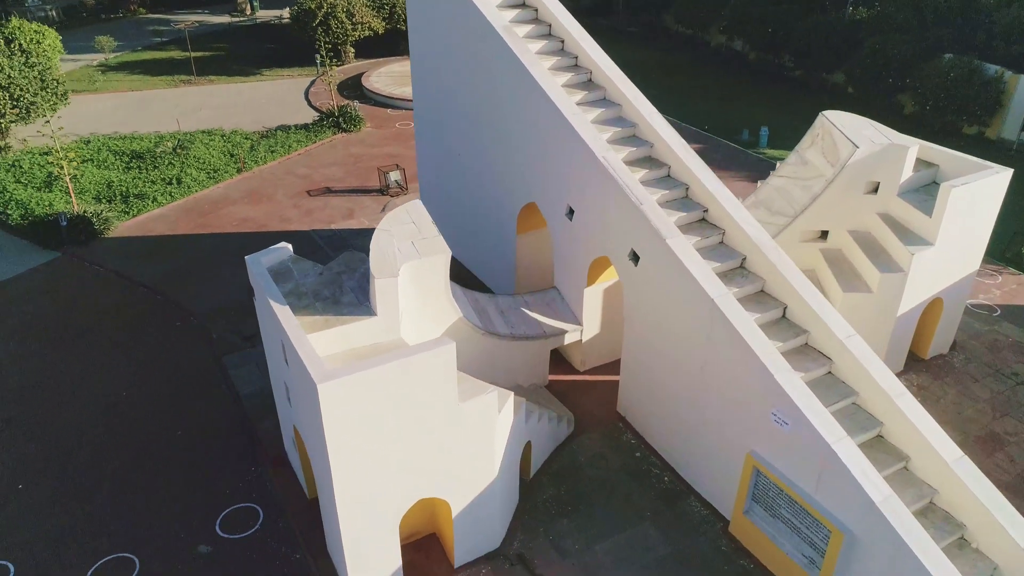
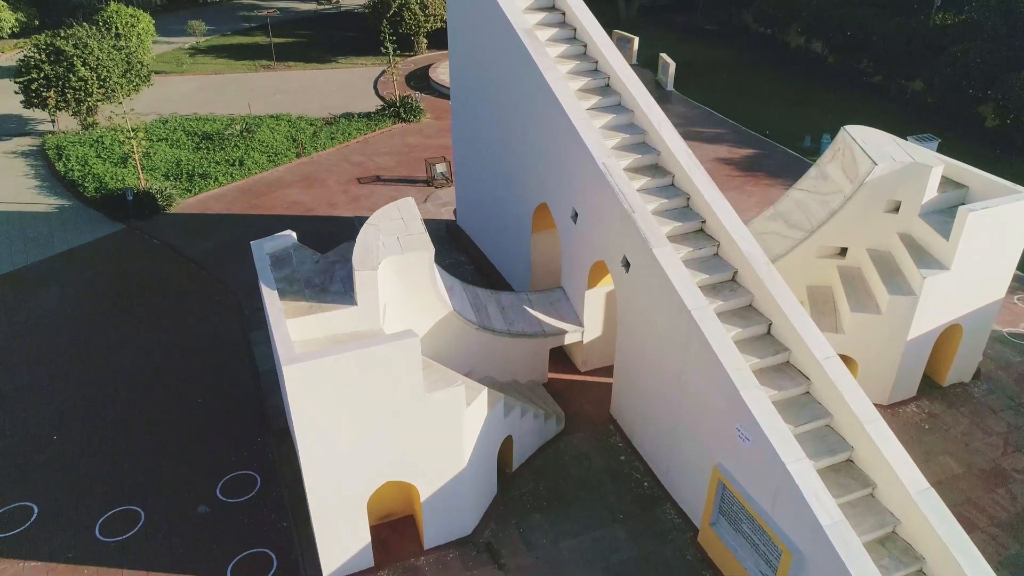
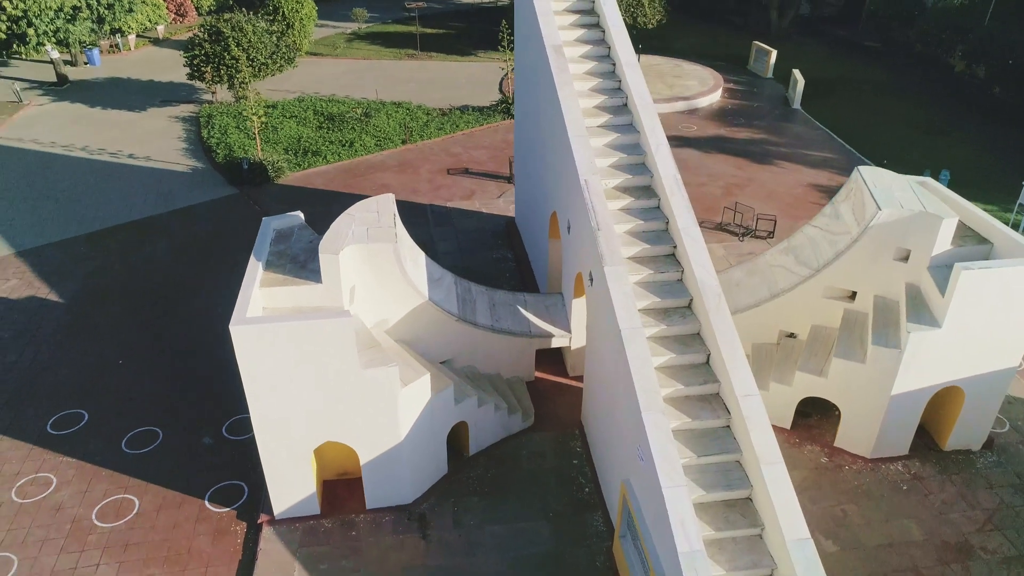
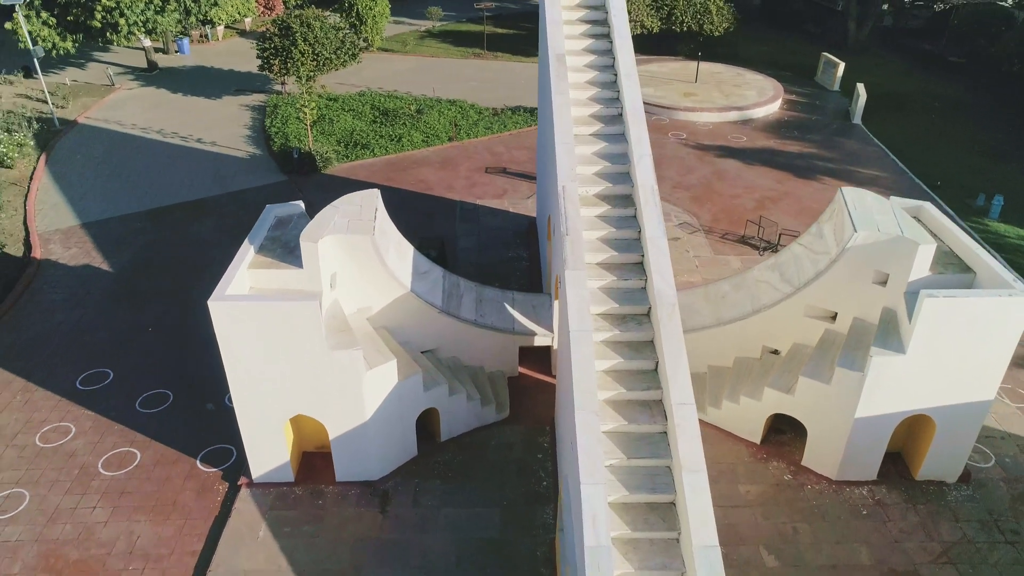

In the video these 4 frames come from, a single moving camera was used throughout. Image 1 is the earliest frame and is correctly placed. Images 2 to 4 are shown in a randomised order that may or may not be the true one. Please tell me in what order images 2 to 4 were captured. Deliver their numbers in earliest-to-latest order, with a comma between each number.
2, 3, 4
